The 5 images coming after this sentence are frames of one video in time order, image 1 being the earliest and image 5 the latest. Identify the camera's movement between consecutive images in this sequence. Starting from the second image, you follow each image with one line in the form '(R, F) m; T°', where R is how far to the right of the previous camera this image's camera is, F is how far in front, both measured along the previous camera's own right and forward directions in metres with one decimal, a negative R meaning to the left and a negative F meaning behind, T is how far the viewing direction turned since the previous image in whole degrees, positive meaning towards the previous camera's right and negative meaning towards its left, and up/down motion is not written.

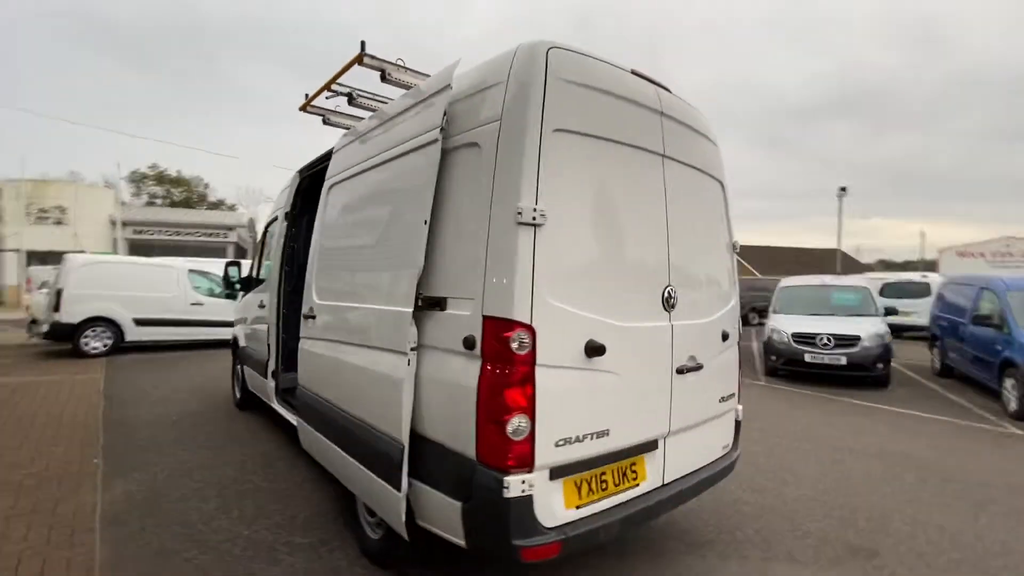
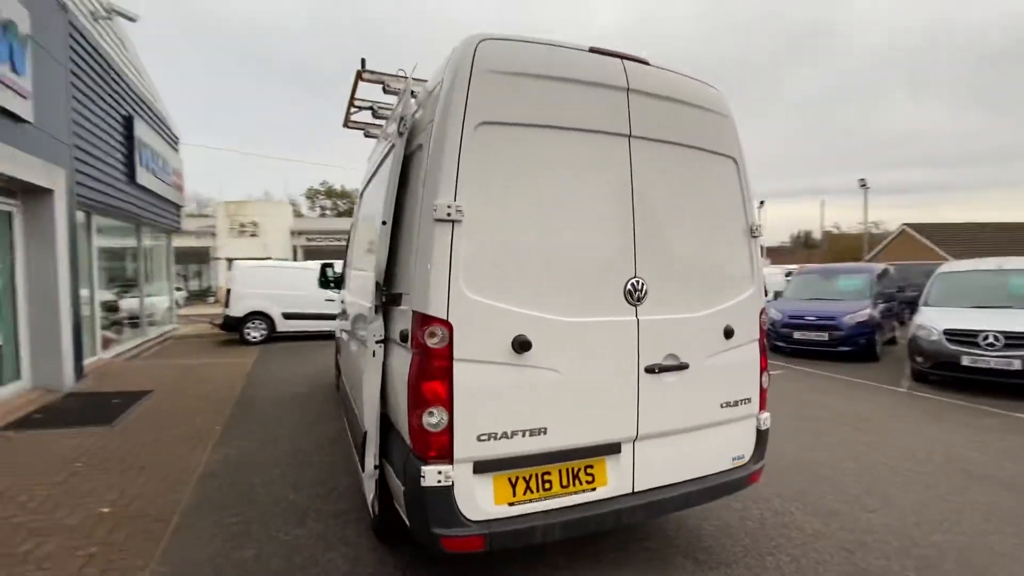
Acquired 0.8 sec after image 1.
(+1.0, +0.1) m; -16°
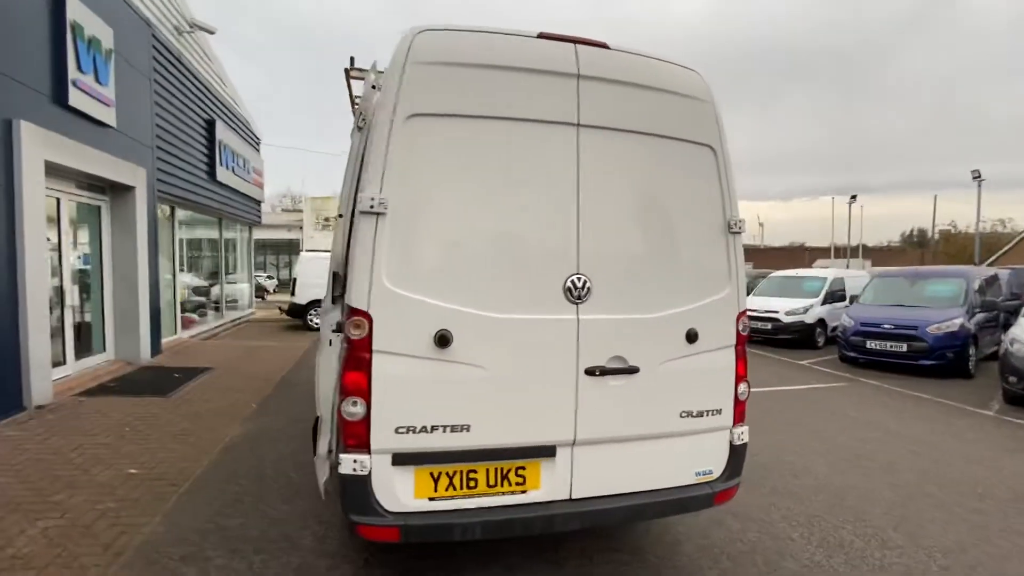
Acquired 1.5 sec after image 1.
(+0.7, +0.1) m; -9°
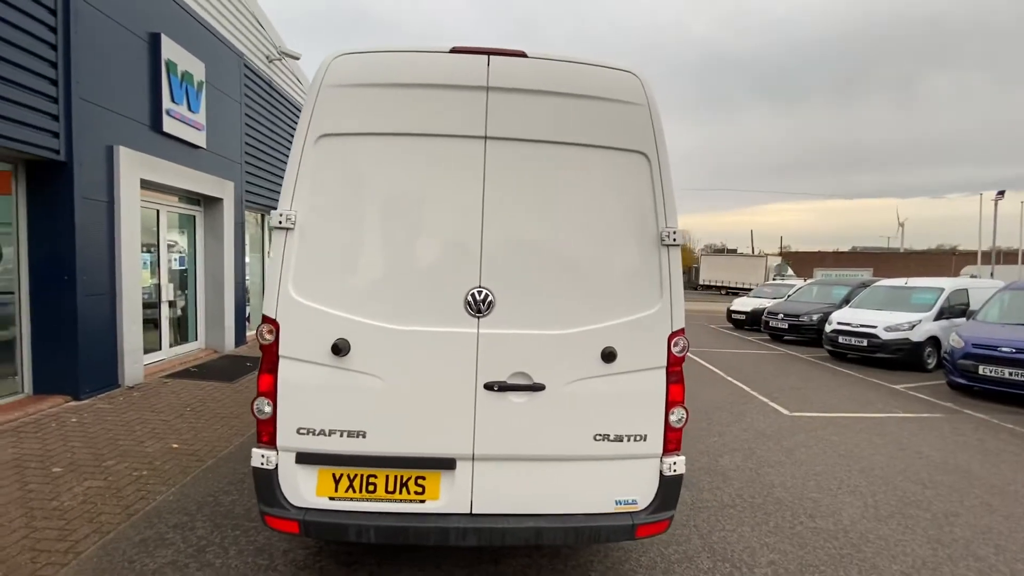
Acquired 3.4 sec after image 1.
(+1.0, +0.1) m; -12°
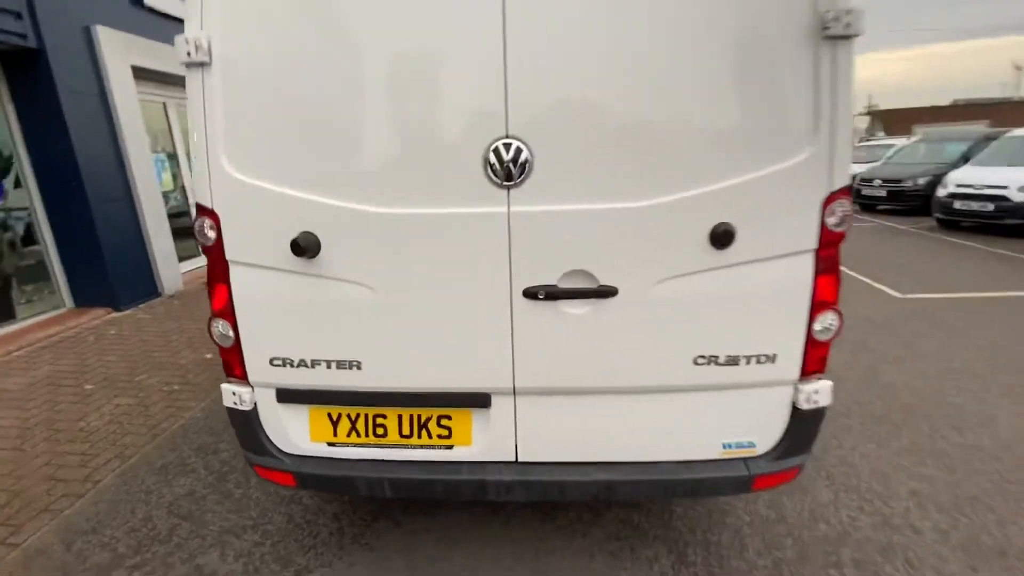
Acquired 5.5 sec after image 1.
(0.0, +0.9) m; -7°
